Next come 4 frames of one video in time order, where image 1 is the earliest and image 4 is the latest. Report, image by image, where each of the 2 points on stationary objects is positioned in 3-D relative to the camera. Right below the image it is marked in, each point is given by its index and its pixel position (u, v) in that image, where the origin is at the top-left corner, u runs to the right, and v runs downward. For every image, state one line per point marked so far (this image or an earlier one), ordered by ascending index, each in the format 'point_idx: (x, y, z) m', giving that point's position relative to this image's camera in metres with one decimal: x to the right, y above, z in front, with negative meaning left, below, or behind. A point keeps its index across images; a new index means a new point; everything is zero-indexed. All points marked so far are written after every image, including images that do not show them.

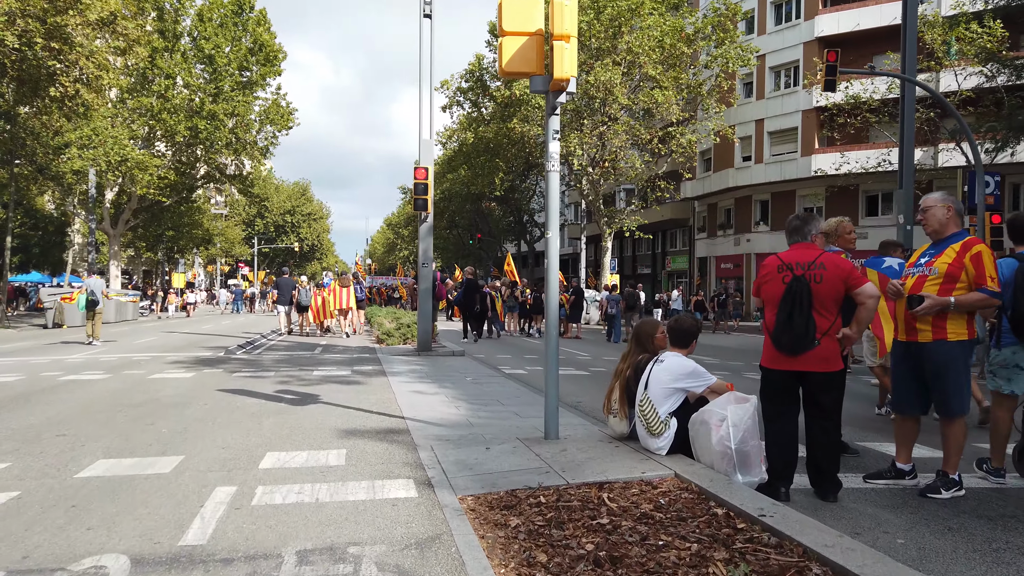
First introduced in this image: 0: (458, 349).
0: (-1.0, -1.2, +15.0) m
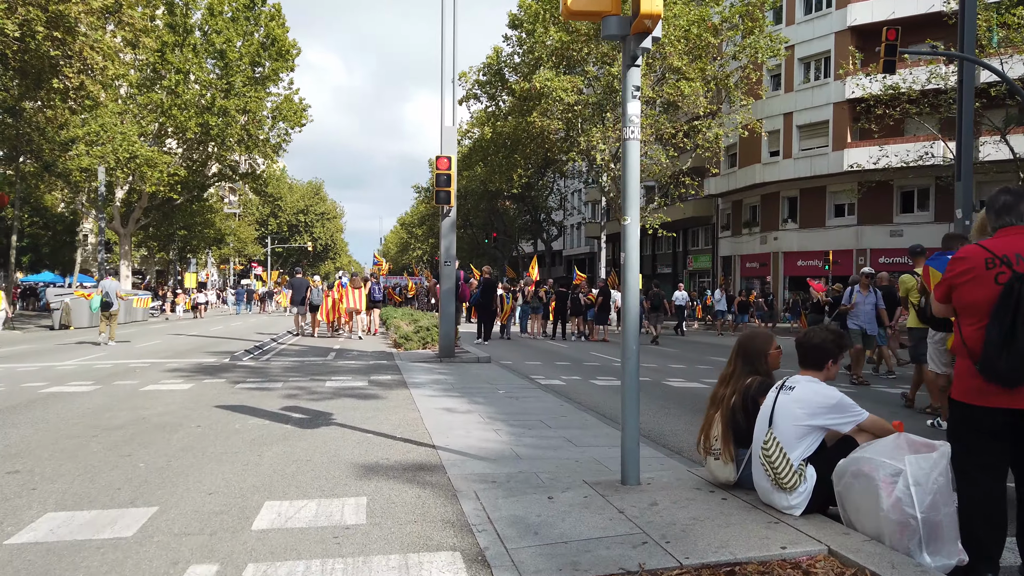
0: (-0.5, -1.2, +13.8) m
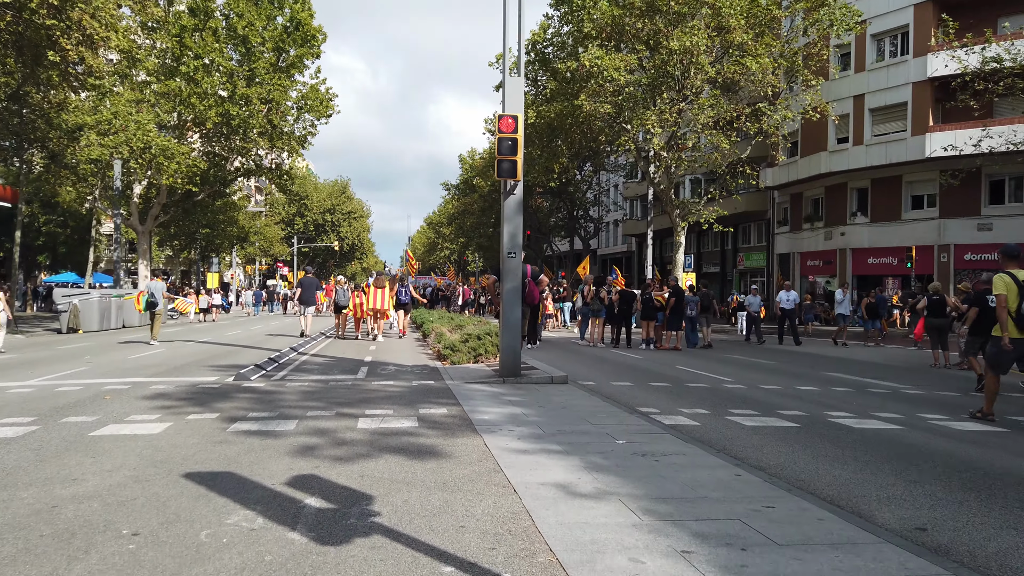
0: (+0.6, -1.2, +10.8) m
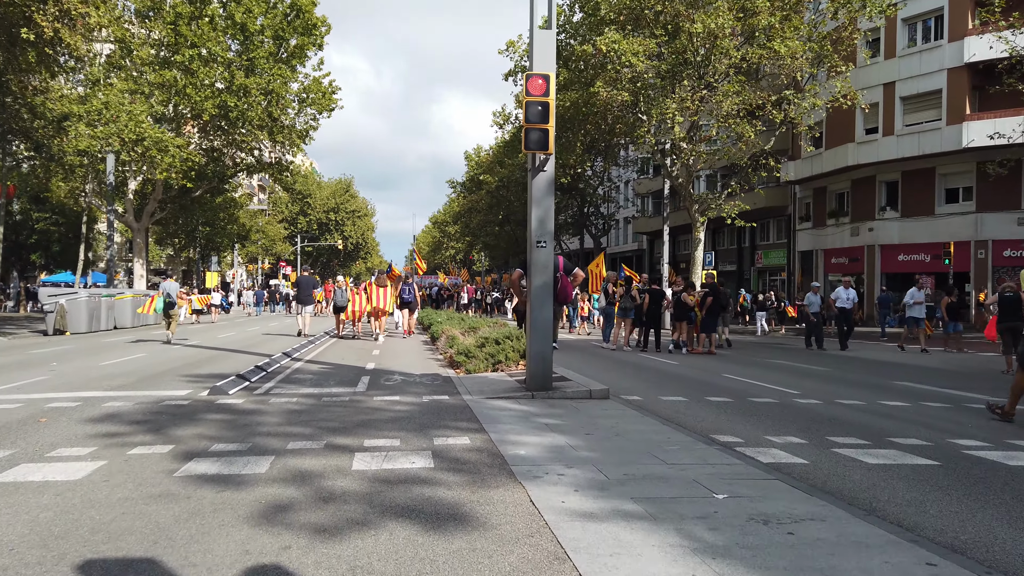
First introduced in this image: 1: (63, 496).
0: (+1.0, -1.2, +9.1) m
1: (-2.5, -1.2, +4.3) m
